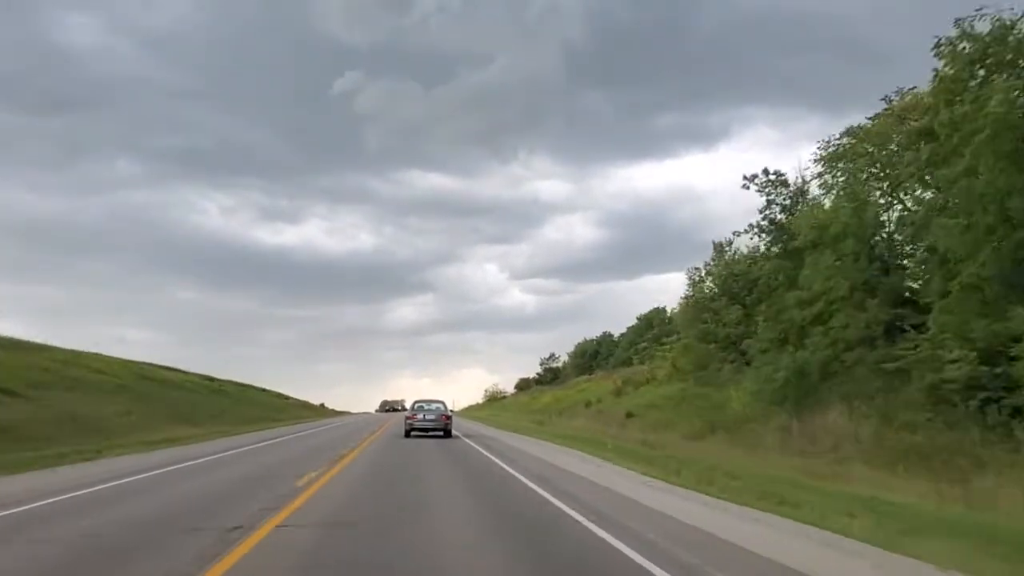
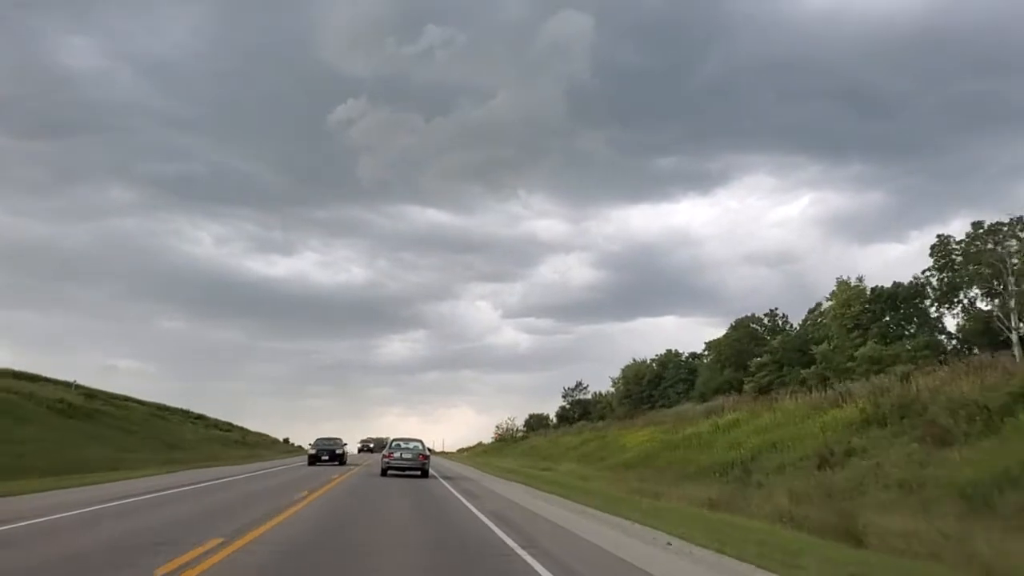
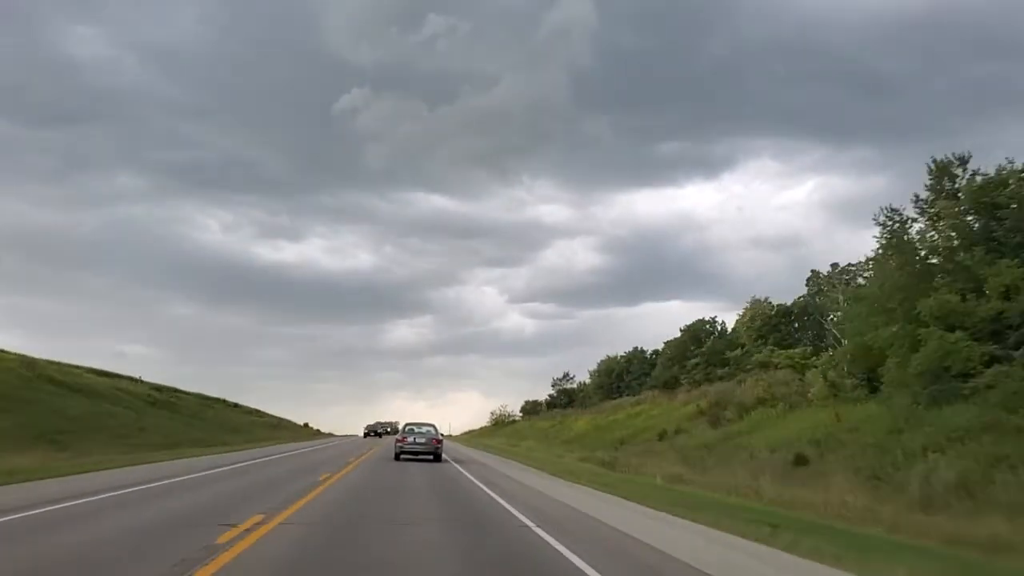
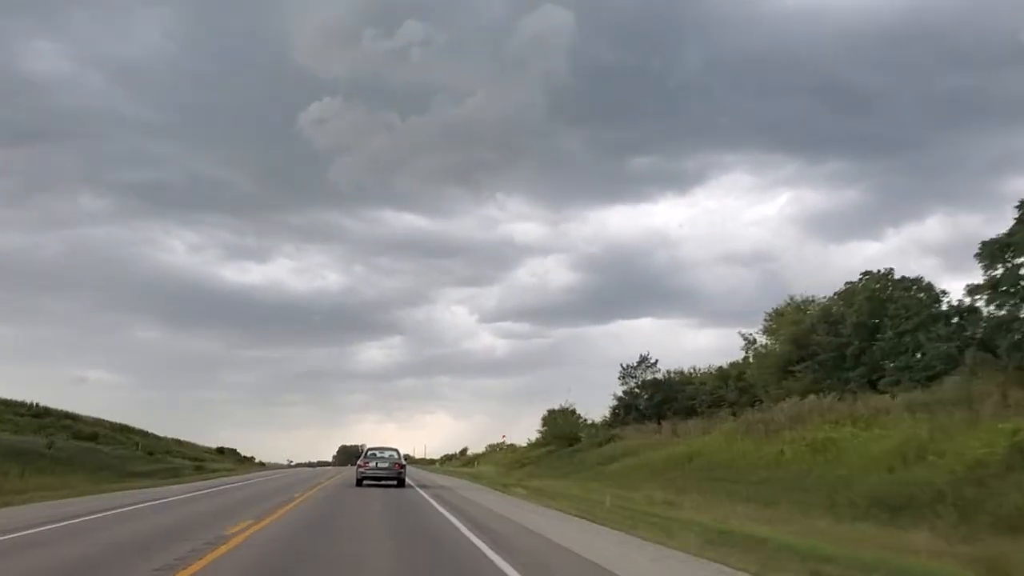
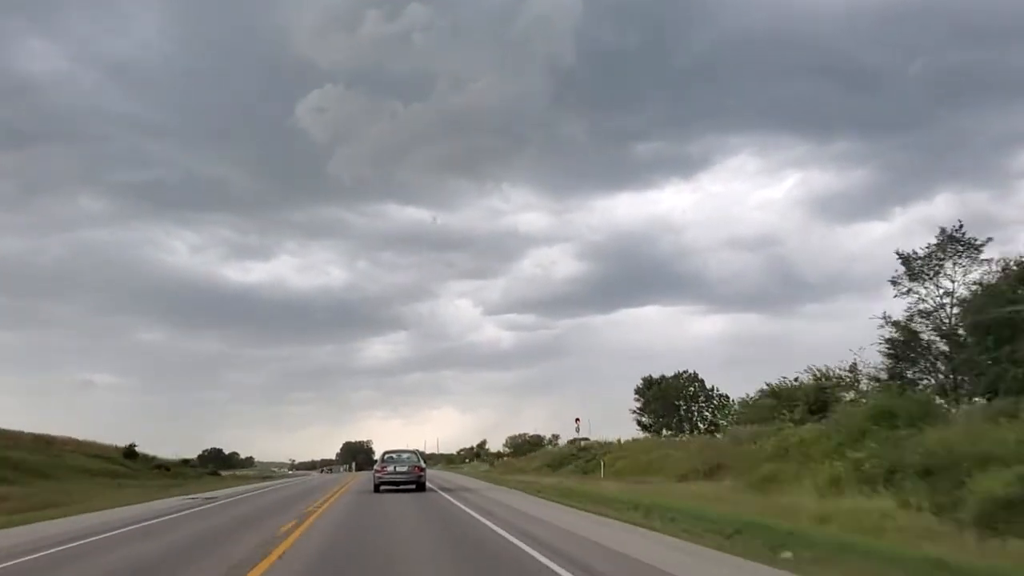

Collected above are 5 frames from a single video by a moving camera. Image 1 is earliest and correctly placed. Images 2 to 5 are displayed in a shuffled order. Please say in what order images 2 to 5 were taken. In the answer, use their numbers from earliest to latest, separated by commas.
3, 2, 4, 5
